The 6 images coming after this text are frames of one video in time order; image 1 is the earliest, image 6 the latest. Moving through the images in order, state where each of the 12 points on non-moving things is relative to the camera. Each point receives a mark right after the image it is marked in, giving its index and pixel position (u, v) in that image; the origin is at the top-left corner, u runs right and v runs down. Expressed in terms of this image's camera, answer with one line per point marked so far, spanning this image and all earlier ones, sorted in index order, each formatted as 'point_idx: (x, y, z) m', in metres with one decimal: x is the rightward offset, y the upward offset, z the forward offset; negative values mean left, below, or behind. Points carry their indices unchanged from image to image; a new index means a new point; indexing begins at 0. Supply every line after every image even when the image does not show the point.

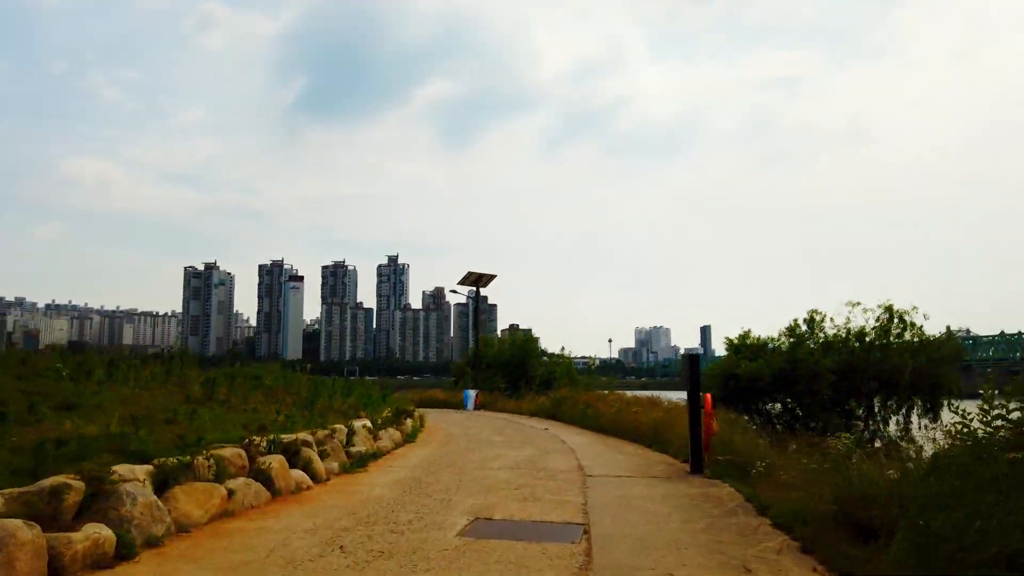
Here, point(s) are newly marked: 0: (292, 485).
0: (-2.4, -2.2, +8.6) m
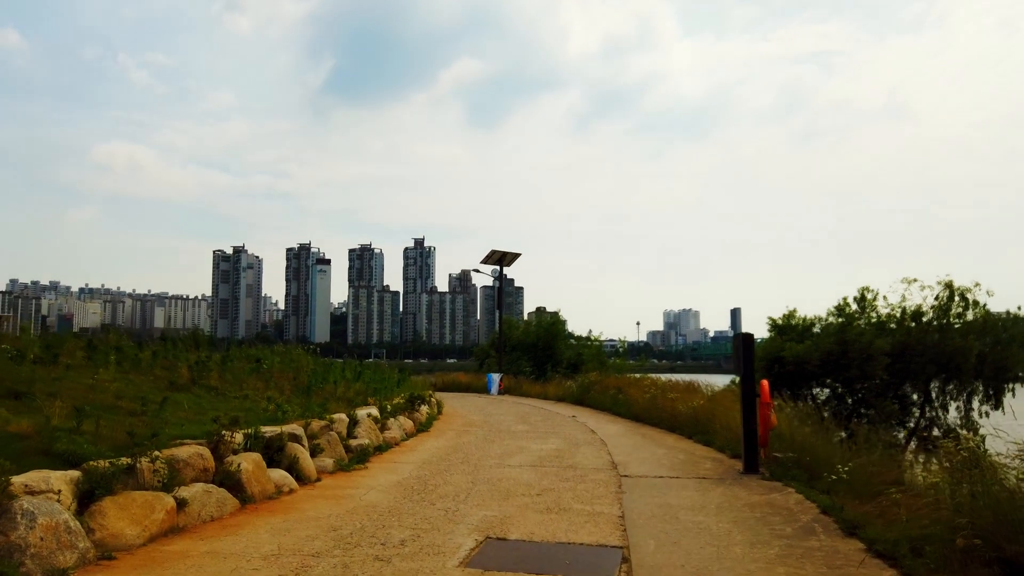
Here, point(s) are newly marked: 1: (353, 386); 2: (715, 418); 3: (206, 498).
0: (-2.2, -1.8, +7.2) m
1: (-2.9, -1.8, +14.4) m
2: (+3.4, -2.2, +13.1) m
3: (-2.4, -1.6, +6.1) m
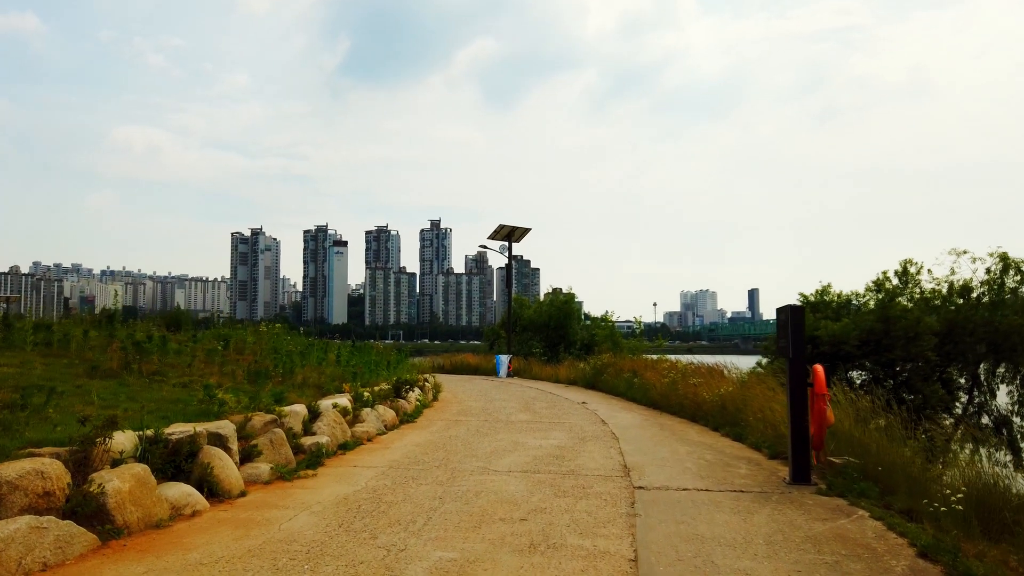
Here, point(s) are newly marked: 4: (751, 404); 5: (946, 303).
0: (-2.4, -1.5, +5.3) m
1: (-2.9, -1.3, +12.5) m
2: (+3.3, -1.7, +11.1) m
3: (-2.6, -1.3, +4.3) m
4: (+3.4, -1.7, +11.2) m
5: (+10.5, -0.4, +19.0) m
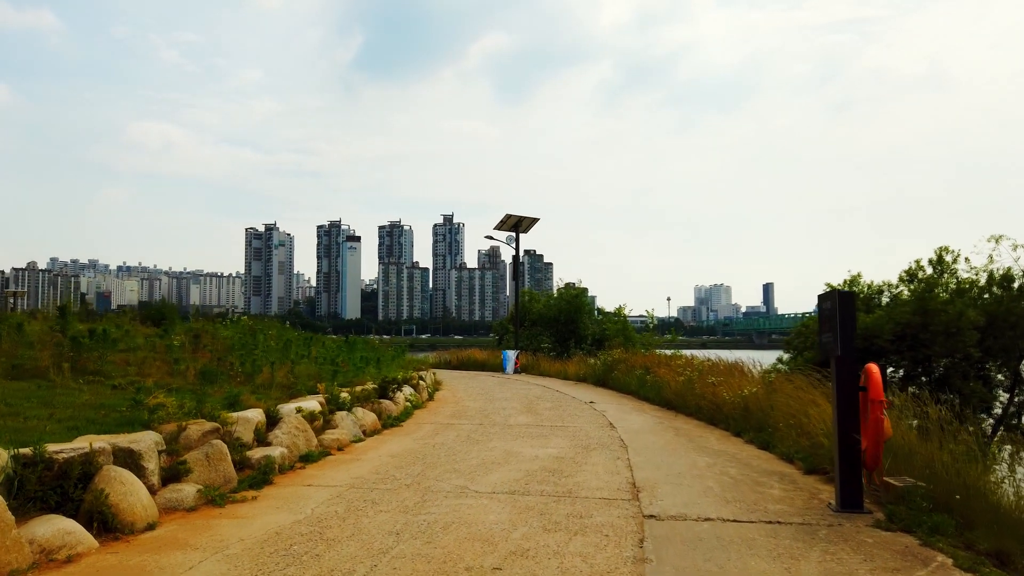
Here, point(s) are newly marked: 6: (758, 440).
0: (-2.6, -1.4, +4.0) m
1: (-3.0, -1.1, +11.2) m
2: (+3.3, -1.6, +9.7) m
3: (-2.8, -1.2, +3.0) m
4: (+3.3, -1.5, +9.8) m
5: (+10.6, -0.1, +17.5) m
6: (+3.0, -1.8, +9.4) m
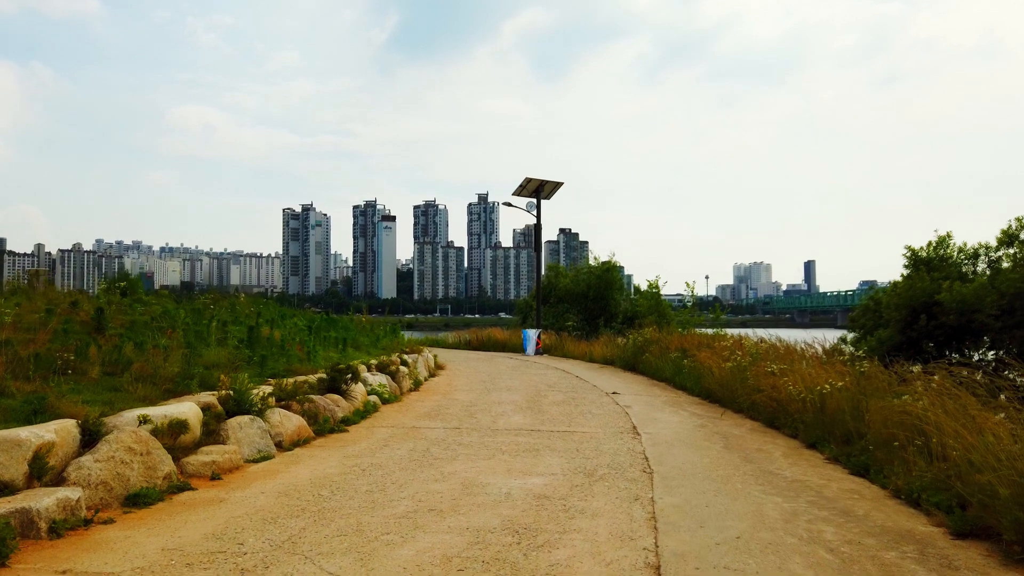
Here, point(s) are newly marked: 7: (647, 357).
0: (-3.1, -1.1, +1.2) m
1: (-3.1, -0.7, +8.4) m
2: (+3.0, -1.1, +6.6) m
3: (-3.3, -1.0, +0.1) m
4: (+3.1, -1.1, +6.6) m
5: (+10.7, +0.5, +13.9) m
6: (+2.7, -1.4, +6.3) m
7: (+2.9, -1.5, +16.9) m
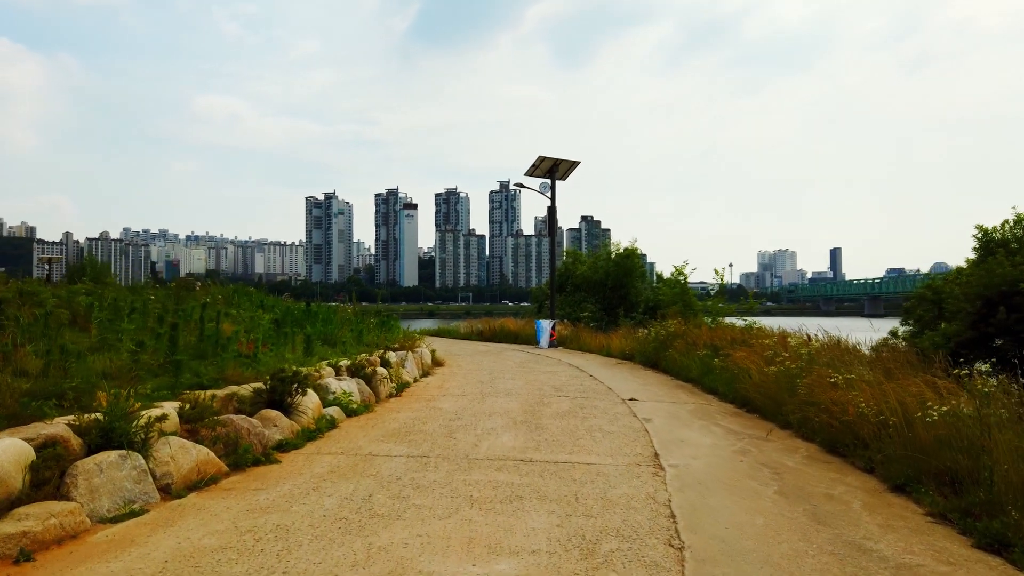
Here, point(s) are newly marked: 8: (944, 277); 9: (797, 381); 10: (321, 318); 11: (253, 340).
0: (-3.4, -1.1, -0.7) m
1: (-3.3, -0.6, +6.5) m
2: (+2.9, -1.0, +4.5) m
3: (-3.7, -1.0, -1.8) m
4: (+2.9, -1.0, +4.6) m
5: (+10.7, +0.7, +11.6) m
6: (+2.5, -1.3, +4.3) m
7: (+3.0, -1.2, +14.9) m
8: (+8.0, +0.2, +14.4) m
9: (+3.1, -1.0, +8.4) m
10: (-3.3, -0.4, +13.2) m
11: (-3.1, -0.6, +9.3) m
